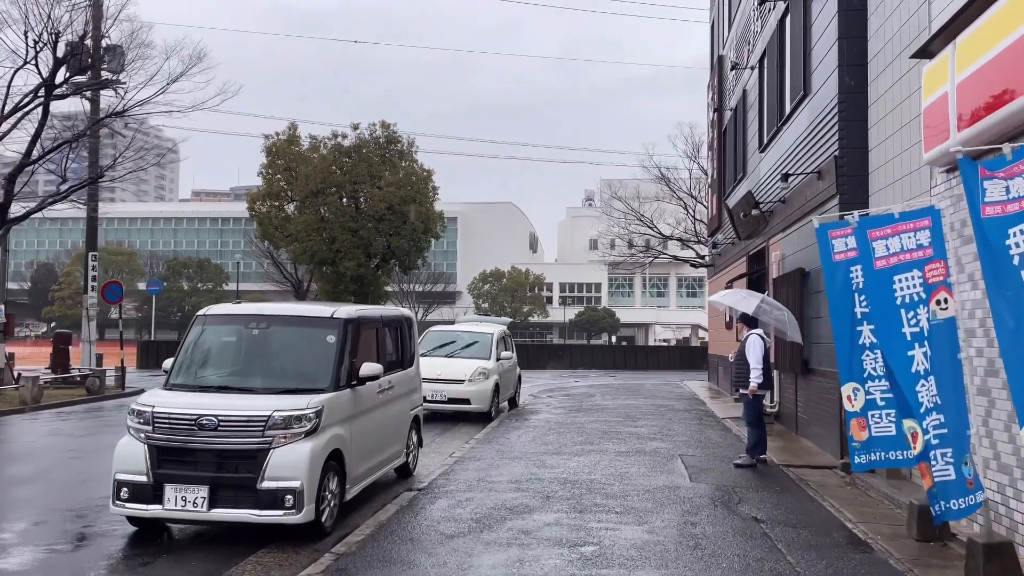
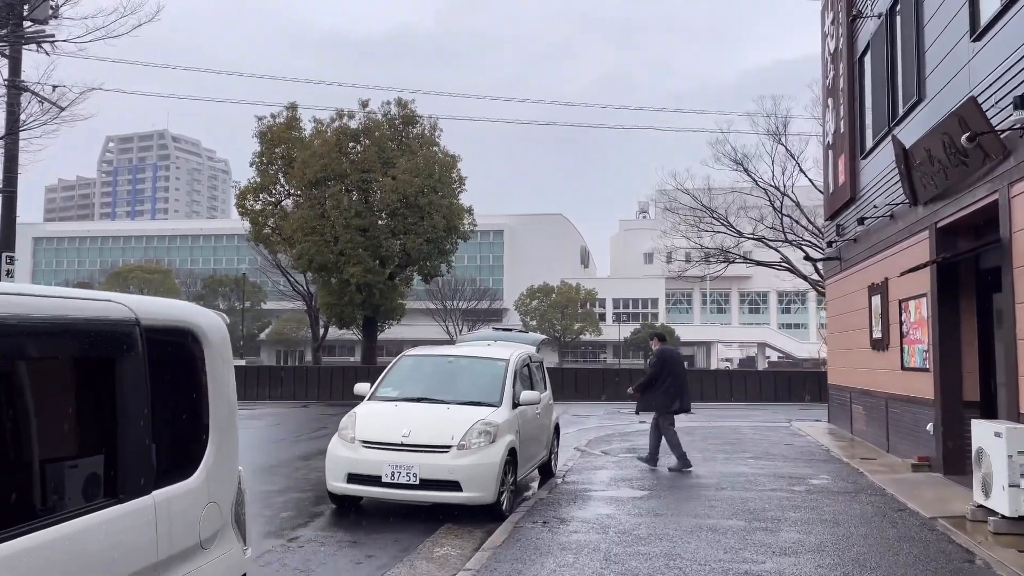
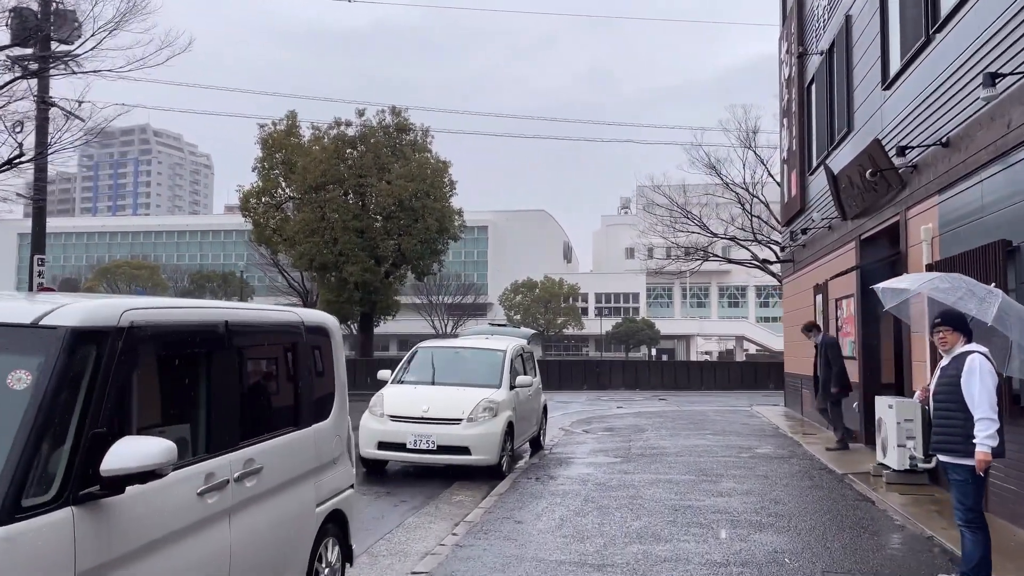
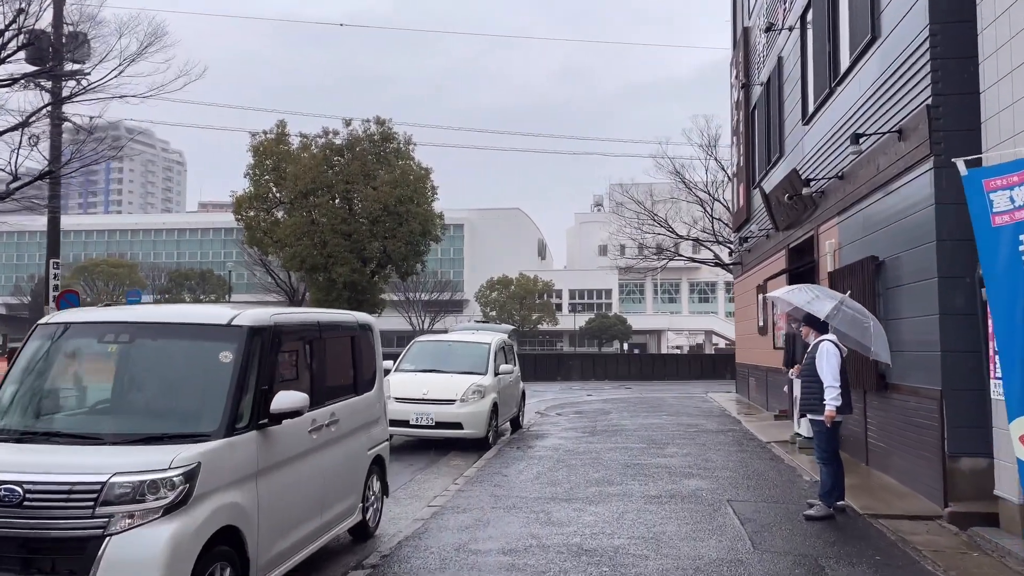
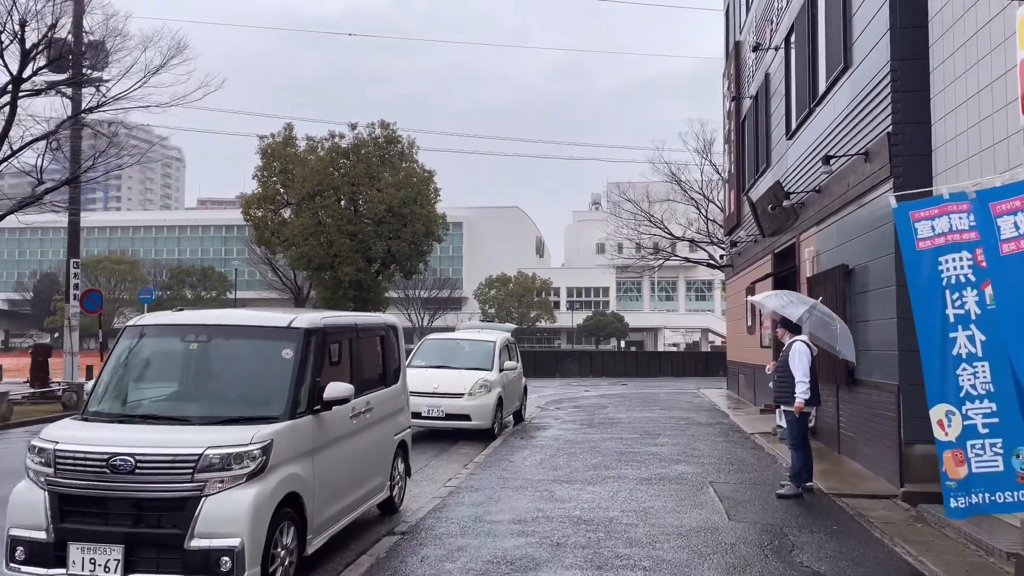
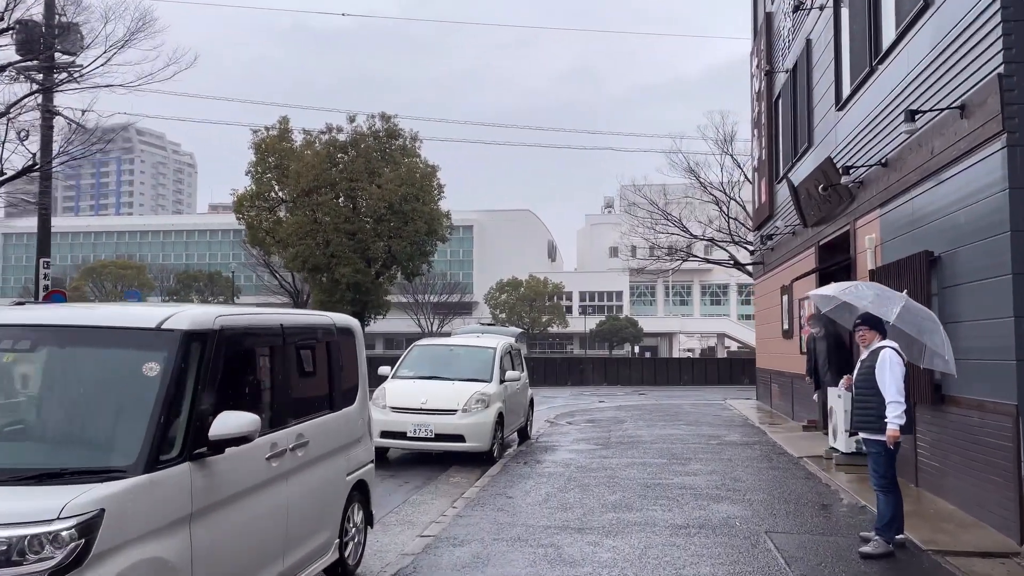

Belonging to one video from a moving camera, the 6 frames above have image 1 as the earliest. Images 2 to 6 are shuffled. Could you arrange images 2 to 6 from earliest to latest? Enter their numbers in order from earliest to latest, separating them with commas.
5, 4, 6, 3, 2
